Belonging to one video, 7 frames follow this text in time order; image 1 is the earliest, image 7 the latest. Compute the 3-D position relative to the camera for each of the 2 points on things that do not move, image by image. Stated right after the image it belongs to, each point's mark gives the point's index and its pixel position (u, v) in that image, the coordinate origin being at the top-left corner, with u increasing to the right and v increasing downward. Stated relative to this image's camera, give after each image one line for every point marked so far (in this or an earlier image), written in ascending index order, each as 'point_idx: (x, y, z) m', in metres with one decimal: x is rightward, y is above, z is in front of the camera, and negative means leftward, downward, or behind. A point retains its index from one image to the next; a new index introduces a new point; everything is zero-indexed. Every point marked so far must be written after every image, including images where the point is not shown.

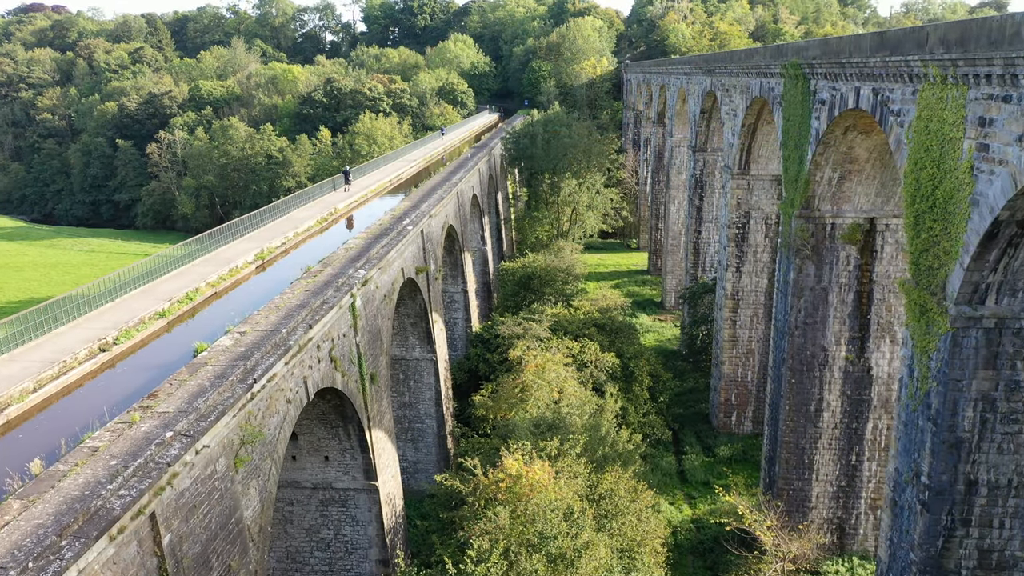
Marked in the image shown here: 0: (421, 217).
0: (-1.5, +1.2, +12.1) m
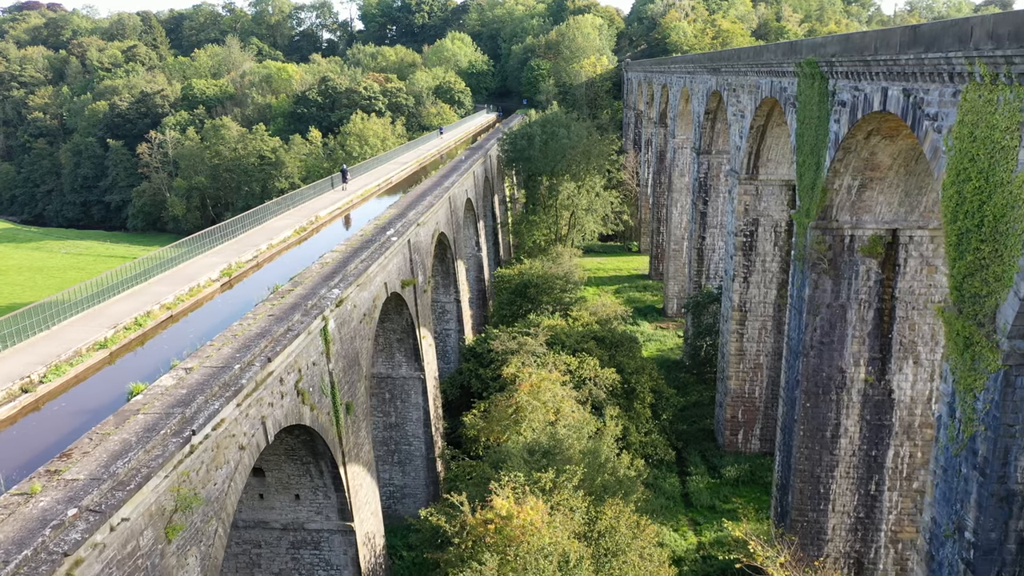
0: (-1.7, +1.0, +11.3) m
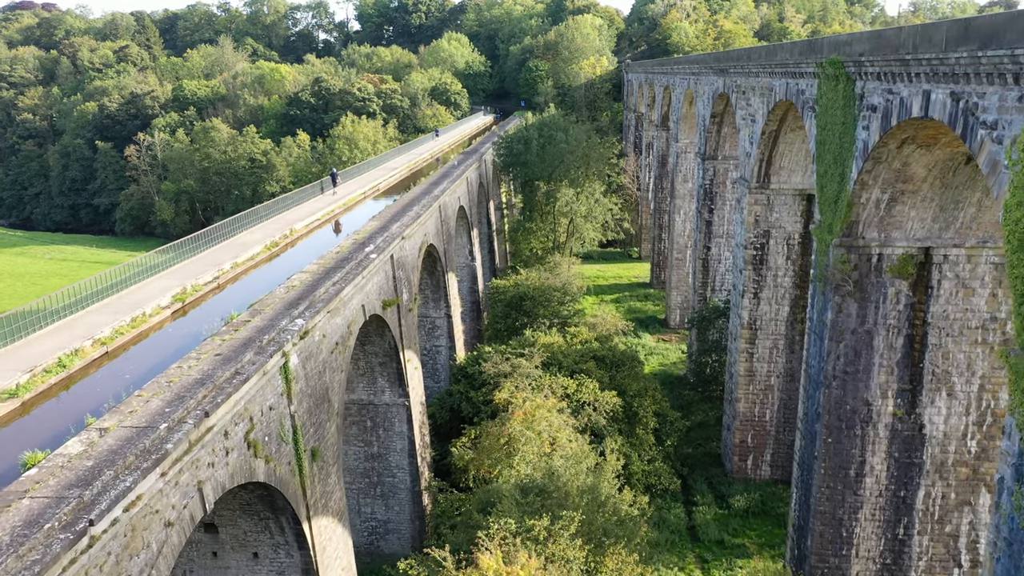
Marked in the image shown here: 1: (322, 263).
0: (-1.8, +0.7, +10.4) m
1: (-2.4, +0.3, +9.2) m
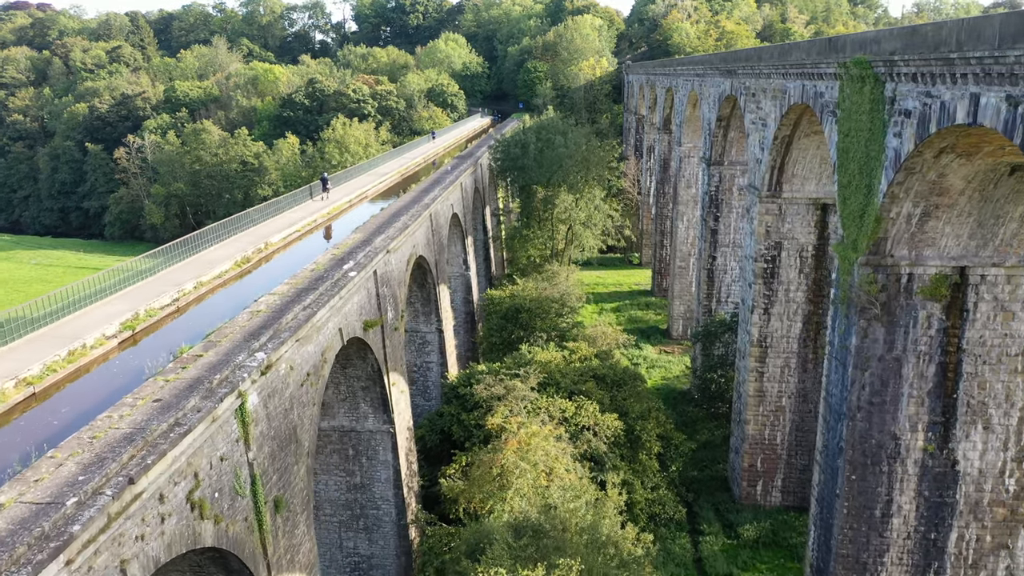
0: (-1.9, +0.4, +9.6) m
1: (-2.5, +0.1, +8.3) m
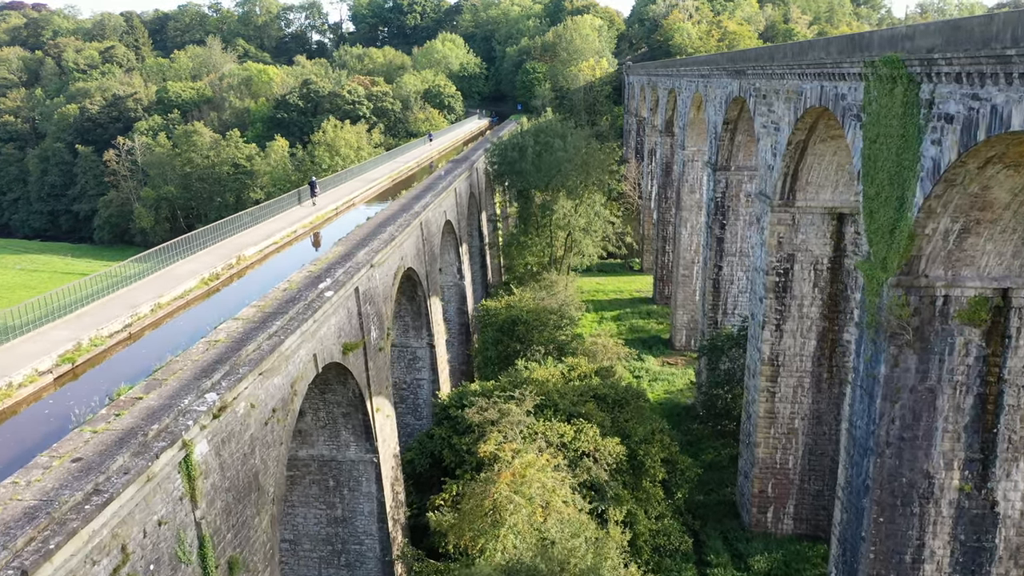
0: (-1.9, +0.2, +8.8) m
1: (-2.6, -0.2, +7.6) m
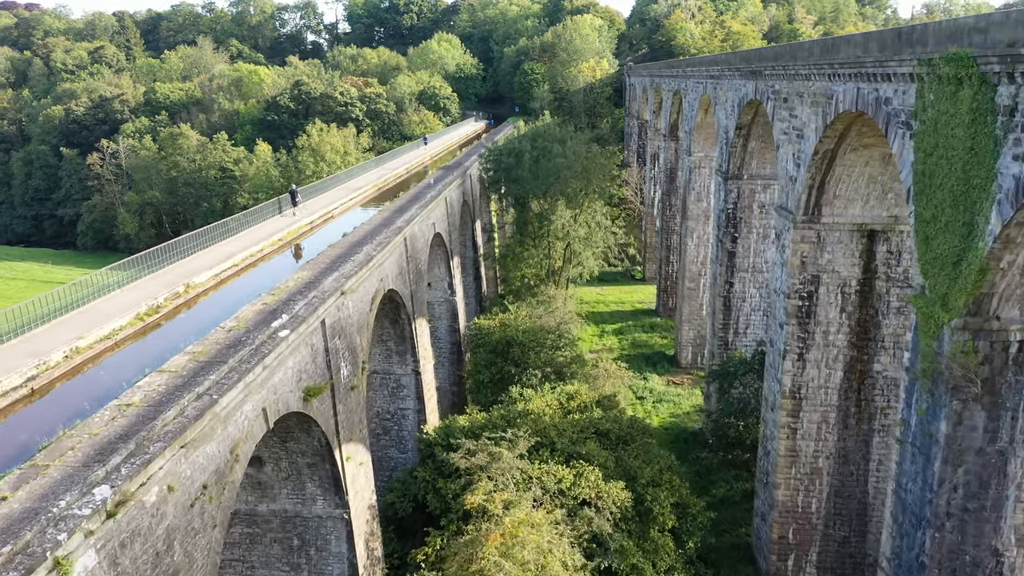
0: (-2.0, -0.1, +7.6) m
1: (-2.7, -0.5, +6.4) m
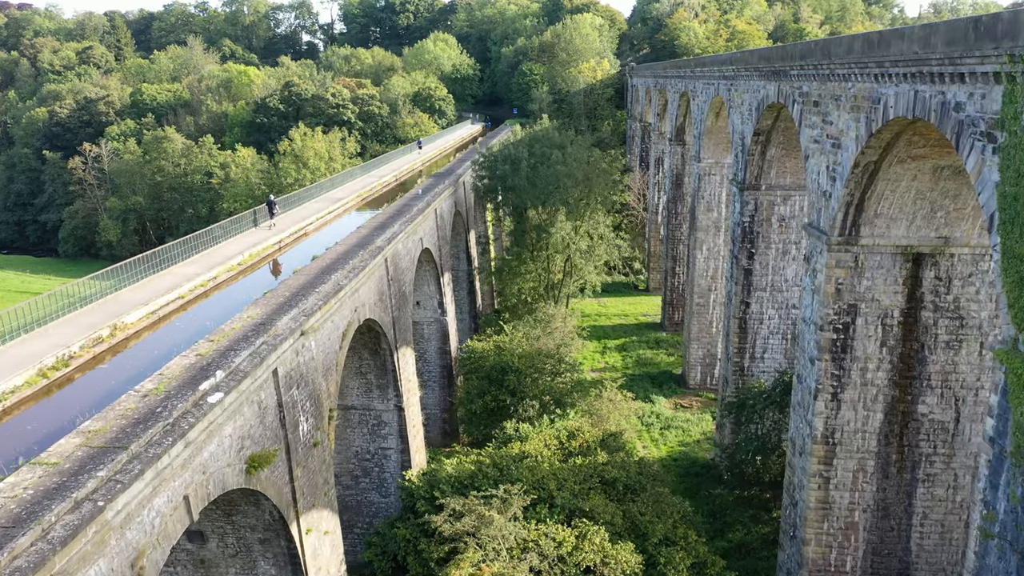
0: (-2.1, -0.5, +6.3) m
1: (-2.8, -0.9, +5.1) m
